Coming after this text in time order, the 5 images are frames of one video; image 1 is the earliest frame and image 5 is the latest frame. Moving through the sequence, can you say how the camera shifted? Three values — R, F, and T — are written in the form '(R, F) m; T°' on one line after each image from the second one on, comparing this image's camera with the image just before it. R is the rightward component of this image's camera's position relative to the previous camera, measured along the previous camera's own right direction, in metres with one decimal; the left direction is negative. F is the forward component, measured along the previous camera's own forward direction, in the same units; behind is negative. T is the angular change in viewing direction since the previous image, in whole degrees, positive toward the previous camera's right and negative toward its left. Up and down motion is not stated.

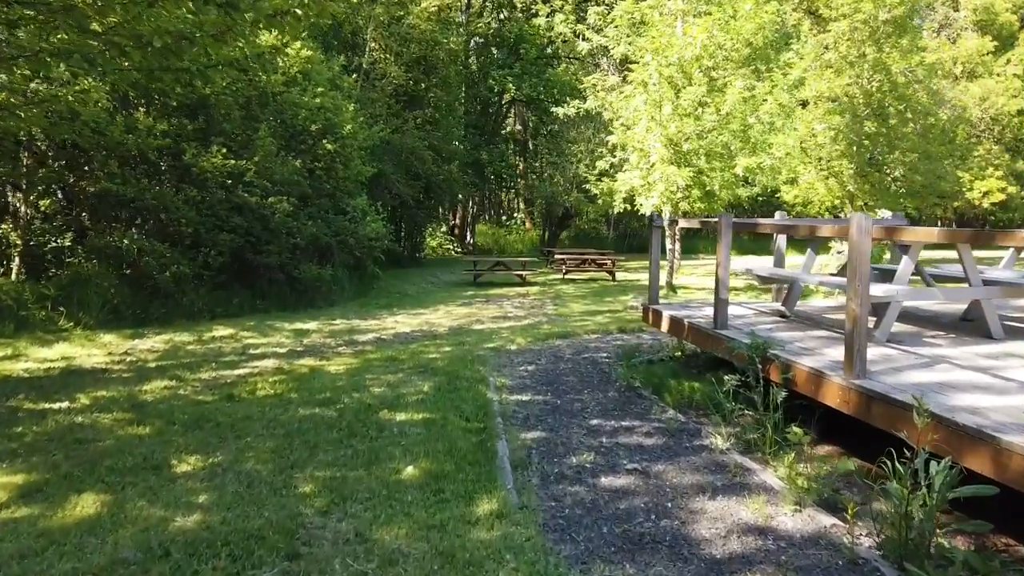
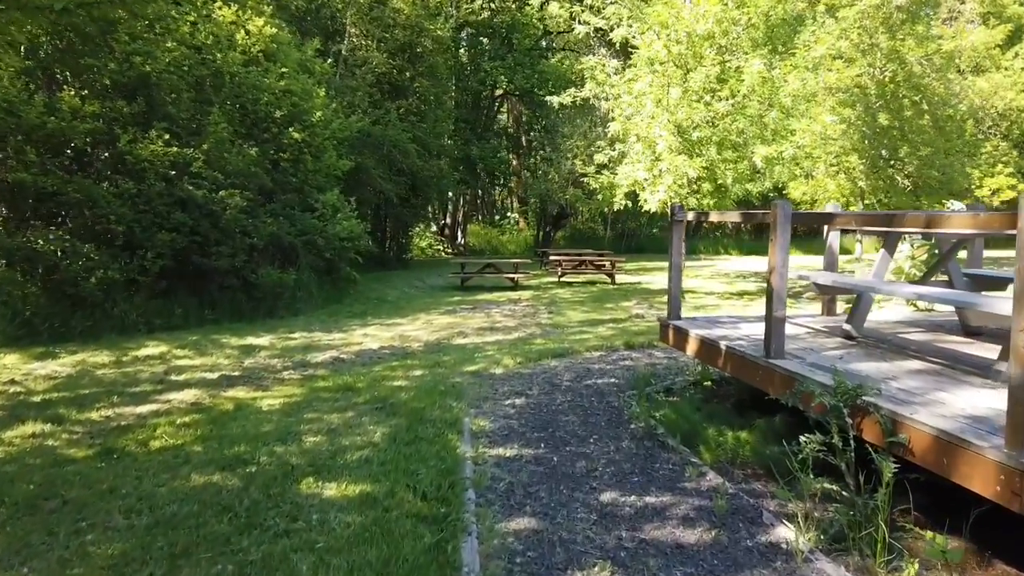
(+0.1, +1.5) m; 0°
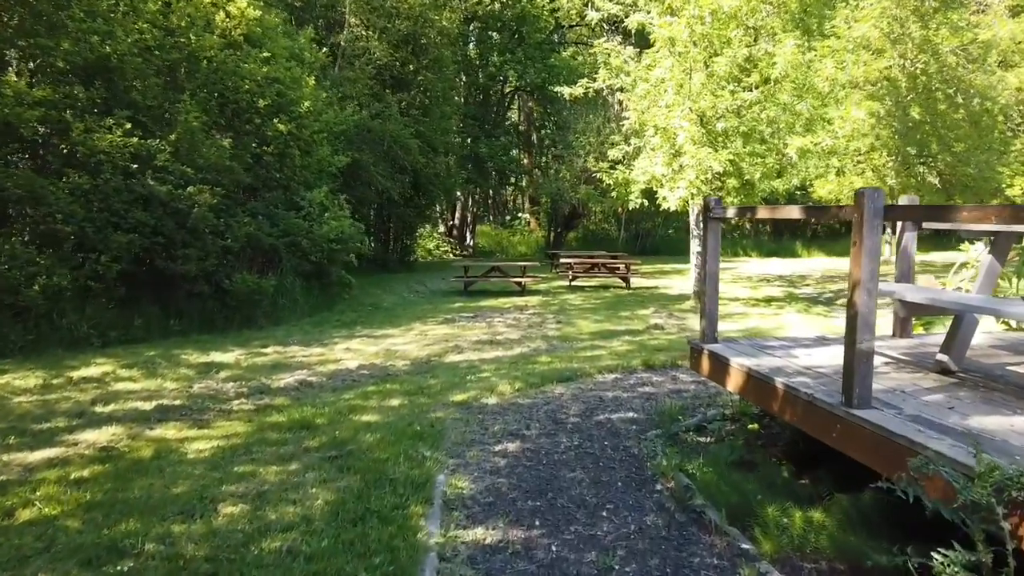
(+0.1, +1.1) m; -1°
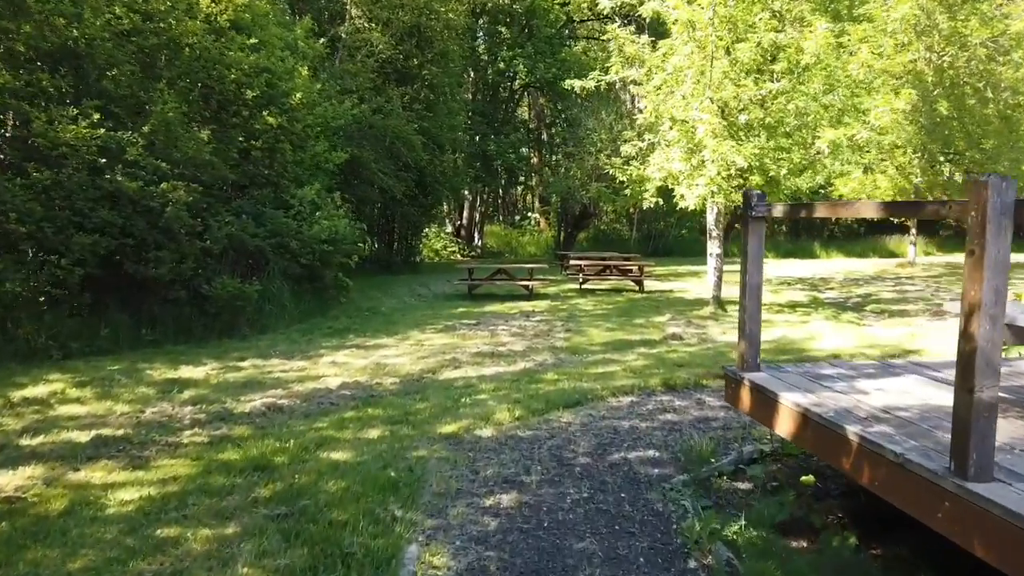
(+0.1, +0.8) m; -1°
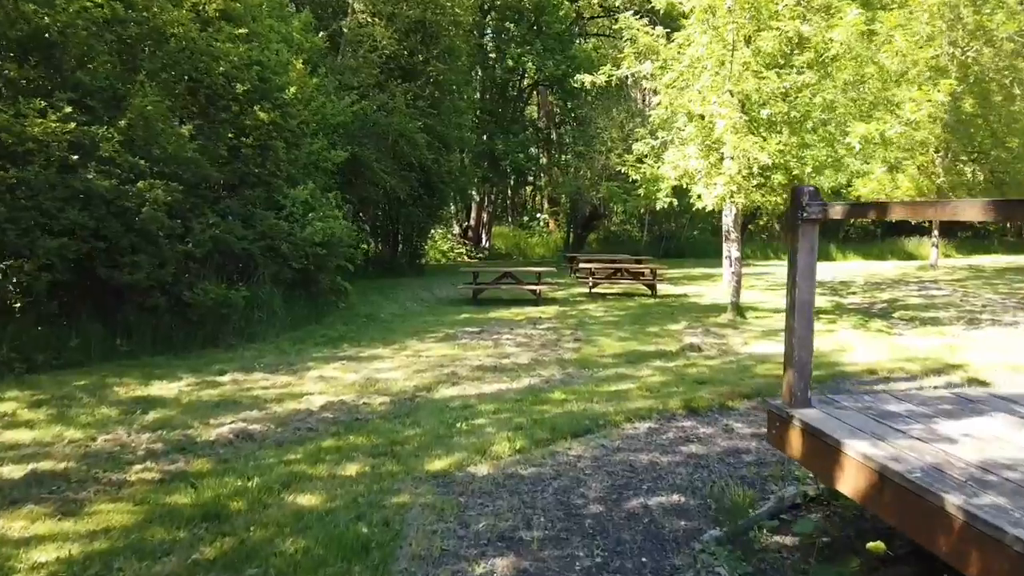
(0.0, +0.6) m; -1°
